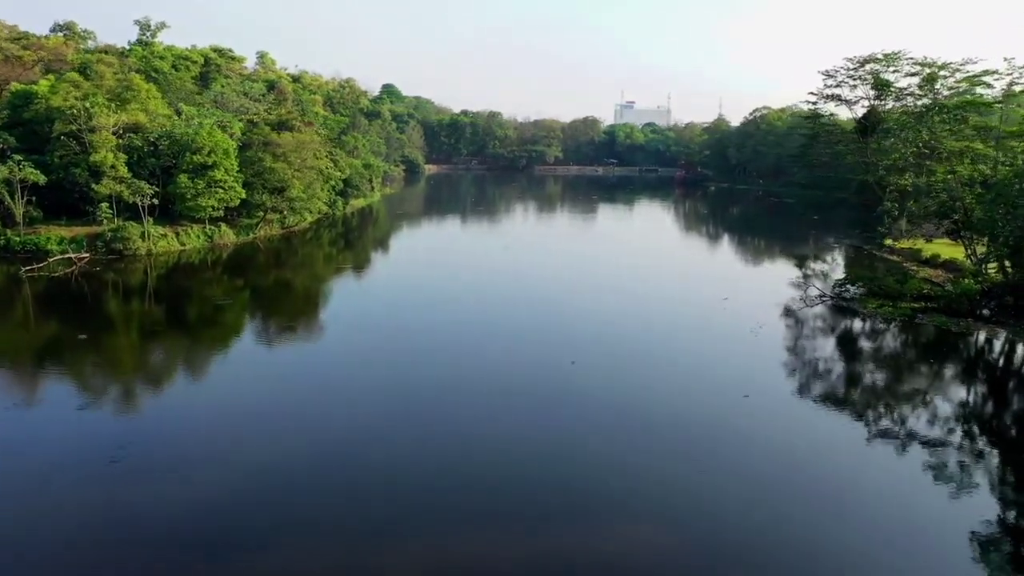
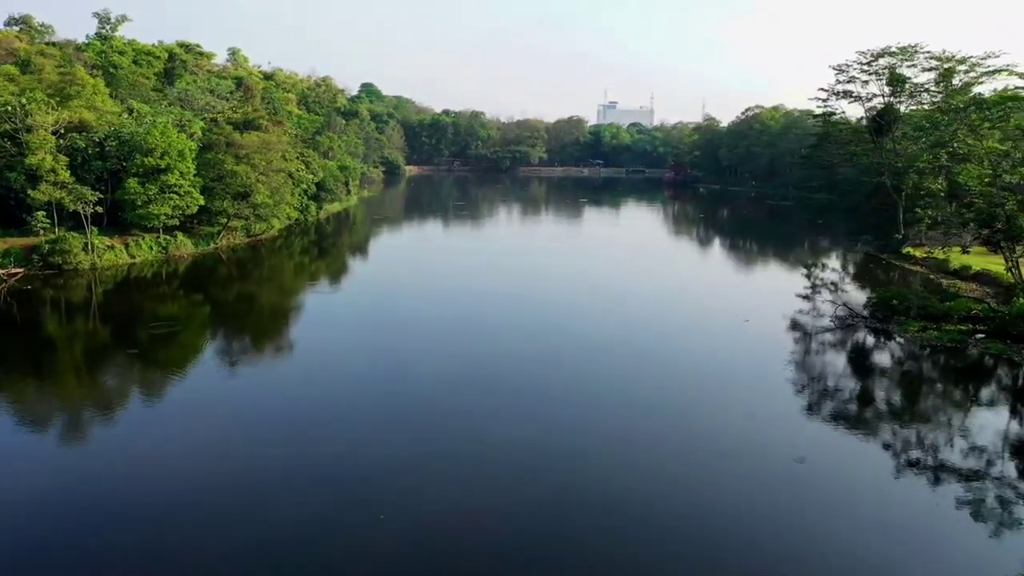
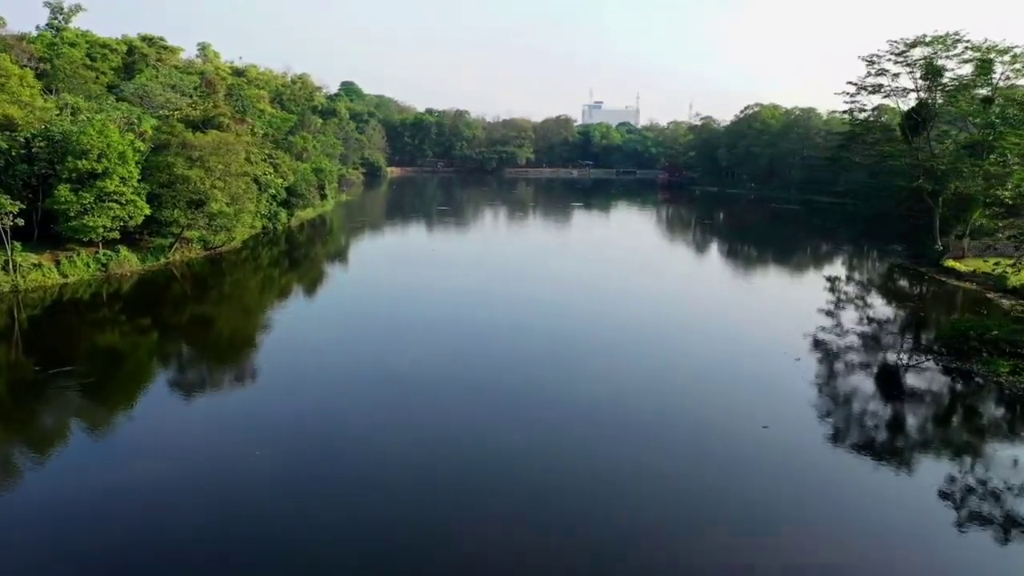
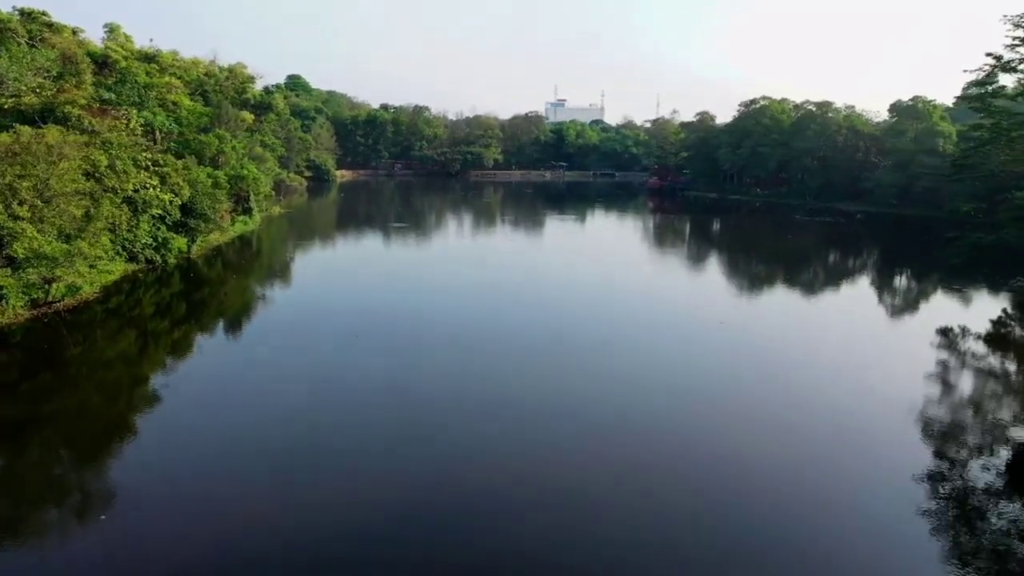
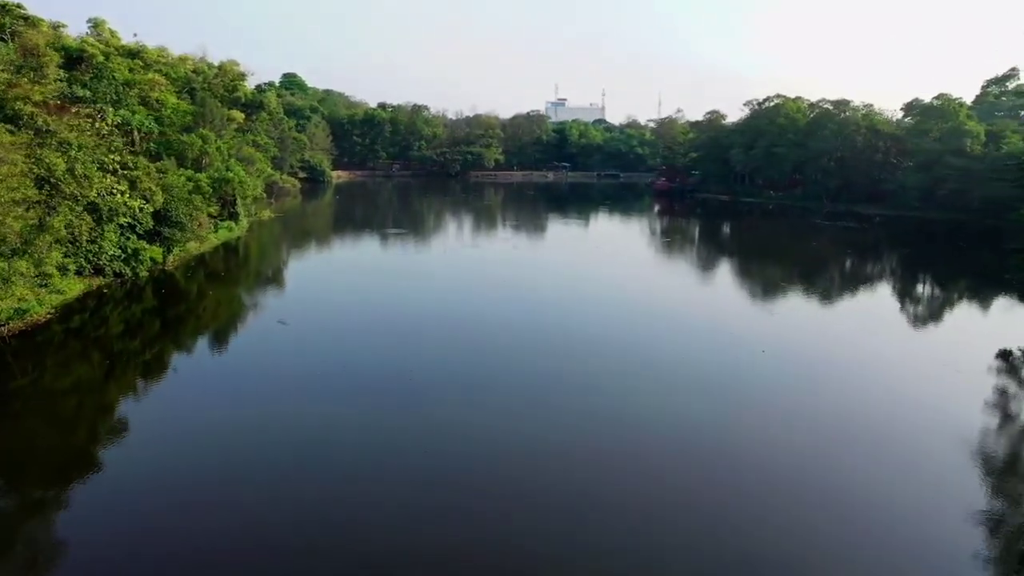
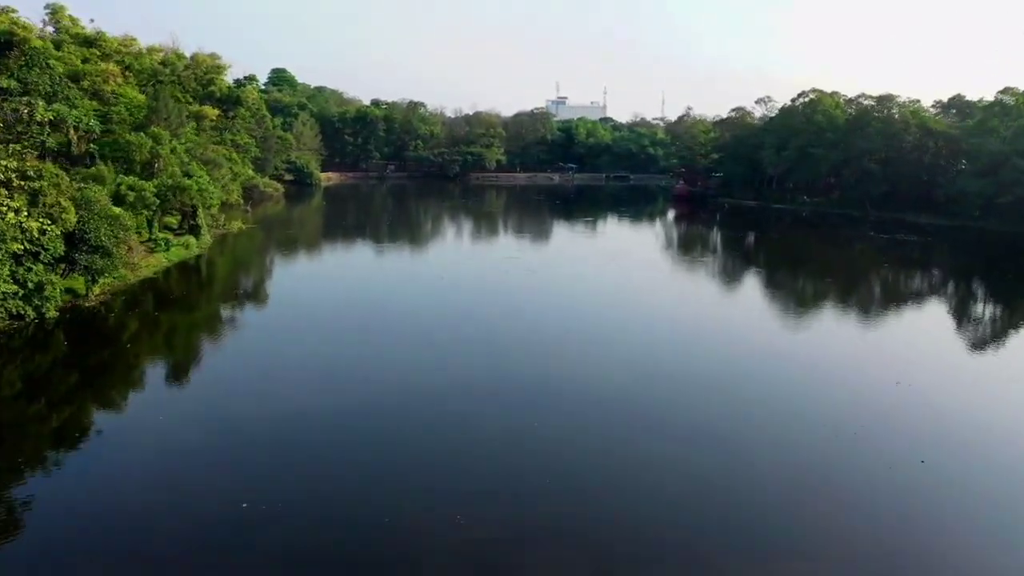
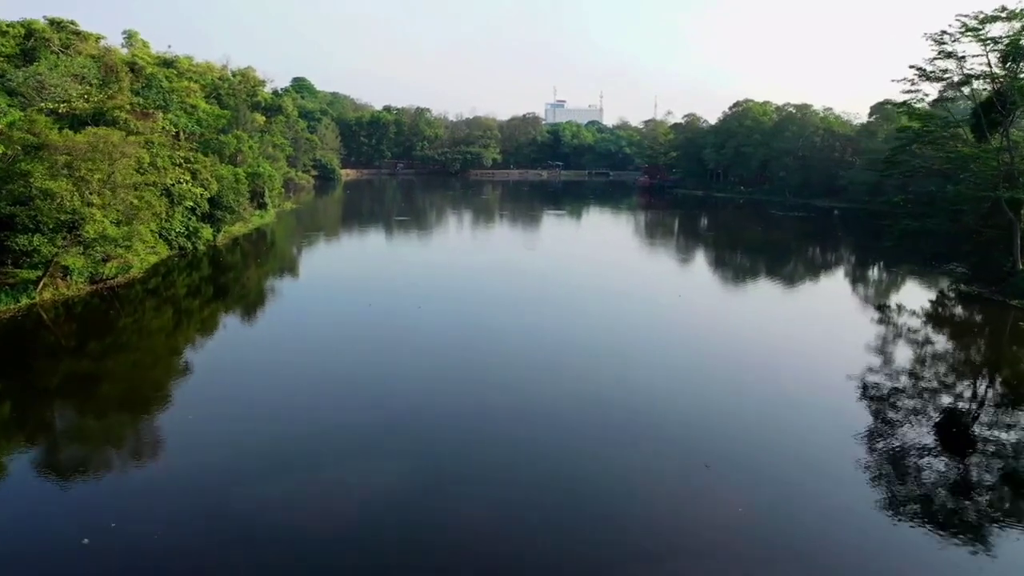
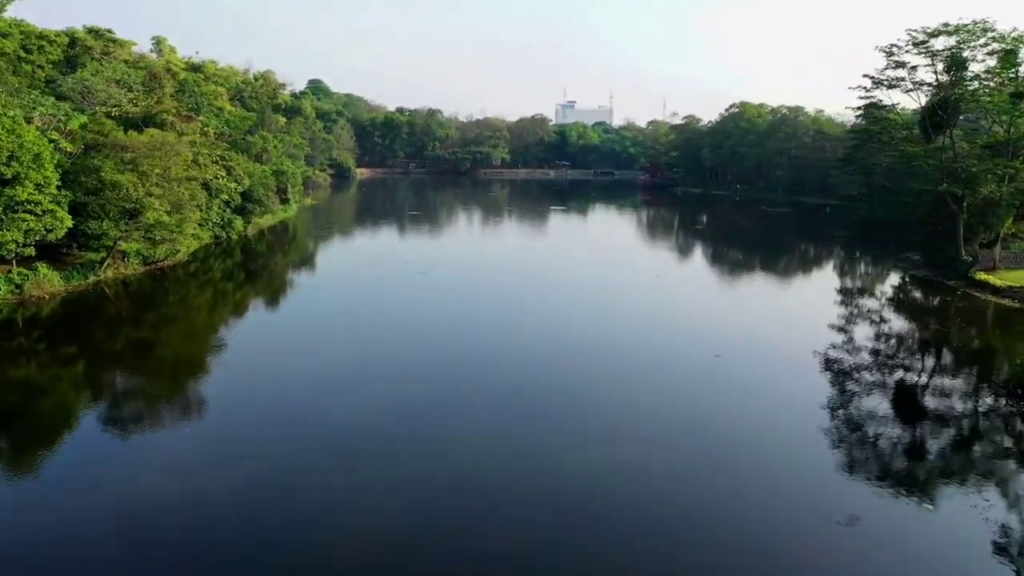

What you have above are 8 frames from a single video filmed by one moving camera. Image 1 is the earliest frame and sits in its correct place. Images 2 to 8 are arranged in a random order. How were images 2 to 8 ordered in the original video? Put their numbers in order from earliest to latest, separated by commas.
2, 3, 8, 7, 4, 5, 6
